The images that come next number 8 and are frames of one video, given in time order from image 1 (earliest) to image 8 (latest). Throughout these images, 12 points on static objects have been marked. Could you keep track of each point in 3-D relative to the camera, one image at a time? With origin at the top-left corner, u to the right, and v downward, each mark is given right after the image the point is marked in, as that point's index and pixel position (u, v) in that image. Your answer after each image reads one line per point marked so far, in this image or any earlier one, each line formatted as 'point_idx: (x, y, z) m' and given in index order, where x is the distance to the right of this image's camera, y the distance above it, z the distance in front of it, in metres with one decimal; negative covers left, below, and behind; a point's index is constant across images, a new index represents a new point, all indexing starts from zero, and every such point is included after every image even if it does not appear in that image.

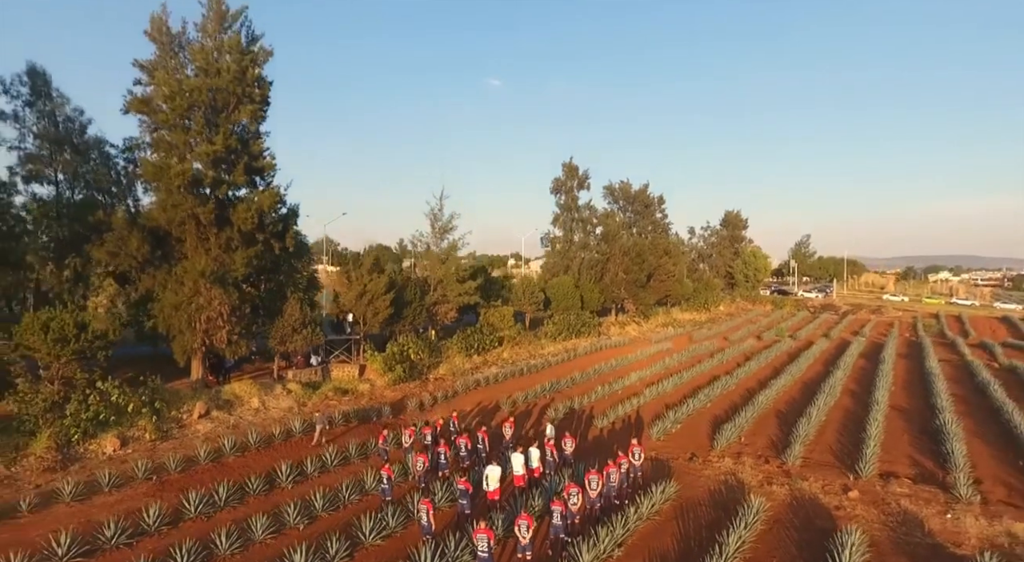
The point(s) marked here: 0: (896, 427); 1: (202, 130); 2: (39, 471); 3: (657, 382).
0: (+7.8, -3.0, +11.5) m
1: (-5.7, +2.7, +10.9) m
2: (-6.7, -2.7, +8.1) m
3: (+3.8, -2.7, +14.8) m
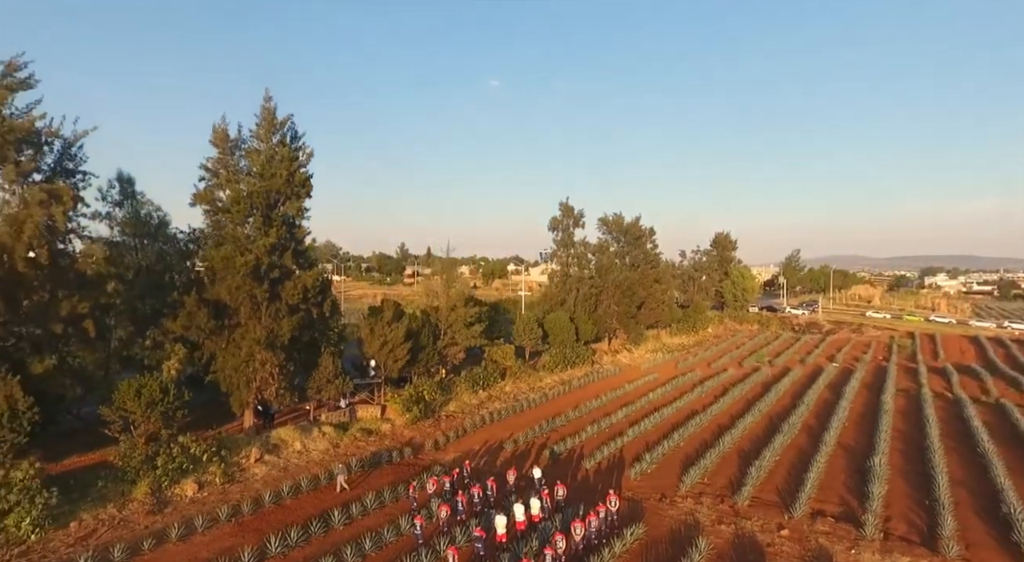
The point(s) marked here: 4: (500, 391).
0: (+7.8, -4.4, +13.6) m
1: (-5.7, +1.2, +13.0) m
2: (-6.6, -4.1, +10.2) m
3: (+3.9, -4.2, +16.9) m
4: (-0.4, -3.6, +19.0) m
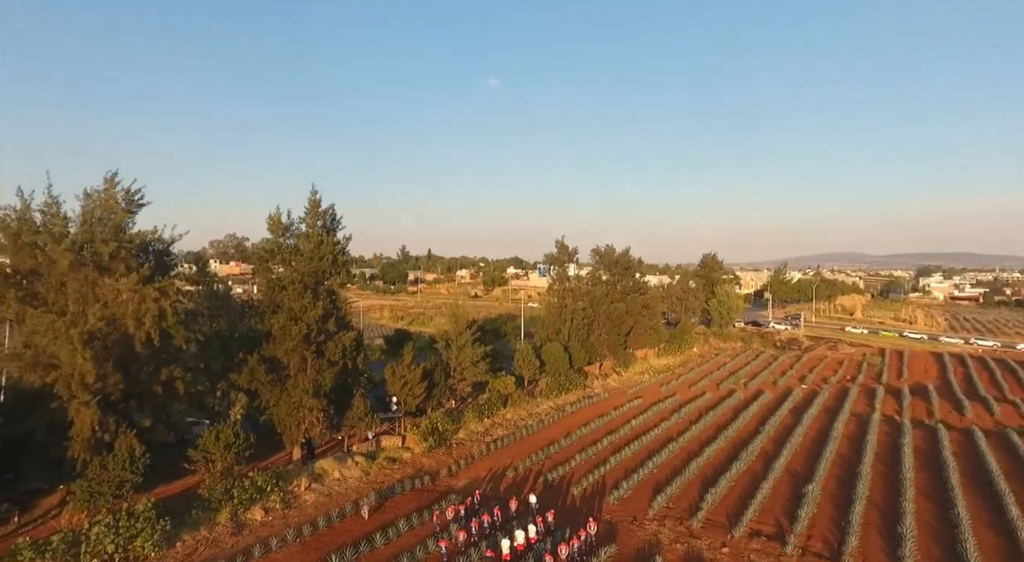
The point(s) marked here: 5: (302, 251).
0: (+7.9, -6.1, +16.6) m
1: (-5.7, -0.5, +15.9) m
2: (-6.6, -5.9, +13.1) m
3: (+3.9, -5.8, +19.9) m
4: (-0.4, -5.3, +22.0) m
5: (-5.9, +0.7, +16.4) m
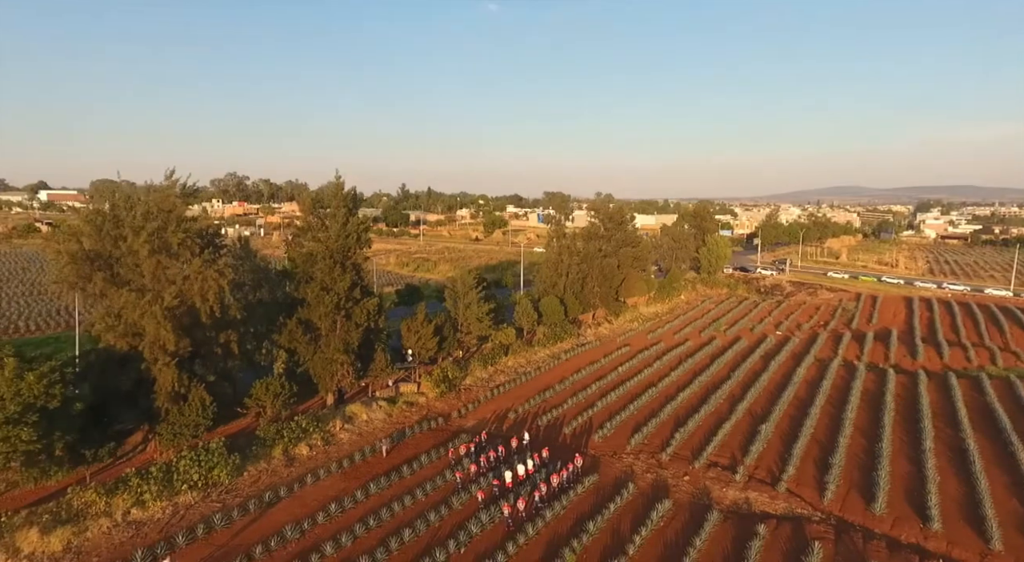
0: (+7.9, -5.1, +19.6) m
1: (-5.6, +0.4, +18.3) m
2: (-6.5, -5.3, +16.2) m
3: (+3.9, -4.4, +22.8) m
4: (-0.3, -3.7, +24.9) m
5: (-5.9, +1.6, +18.6) m
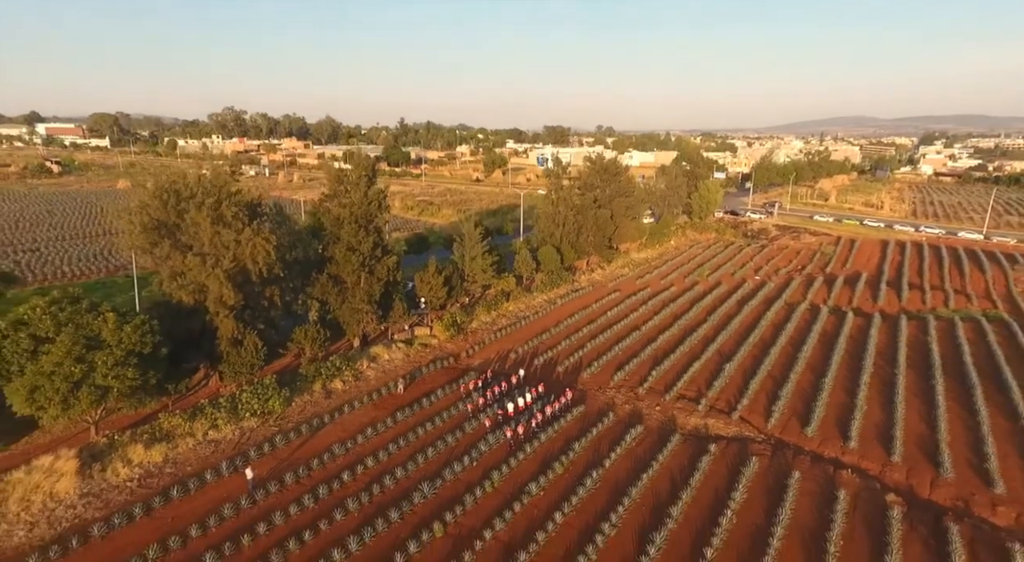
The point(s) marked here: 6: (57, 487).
0: (+8.0, -3.5, +22.9) m
1: (-5.6, +1.8, +21.0) m
2: (-6.5, -4.1, +19.5) m
3: (+4.0, -2.4, +26.0) m
4: (-0.3, -1.4, +27.9) m
5: (-5.8, +3.1, +21.1) m
6: (-11.1, -5.0, +13.8) m
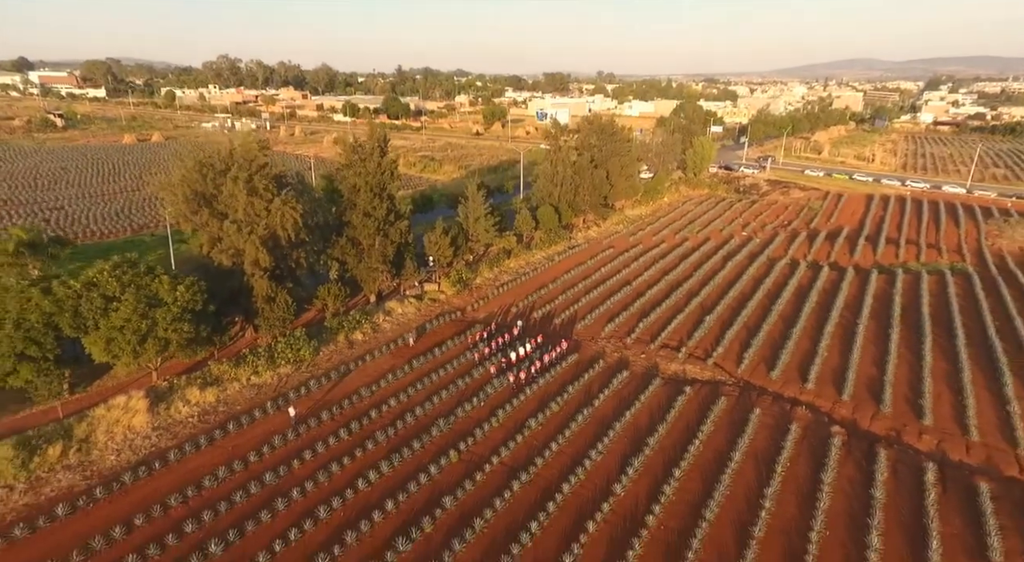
0: (+8.0, -1.7, +25.4) m
1: (-5.5, +3.3, +23.0) m
2: (-6.4, -2.6, +22.0) m
3: (+4.0, -0.4, +28.4) m
4: (-0.2, +0.8, +30.2) m
5: (-5.8, +4.7, +23.0) m
6: (-11.0, -4.1, +16.4) m
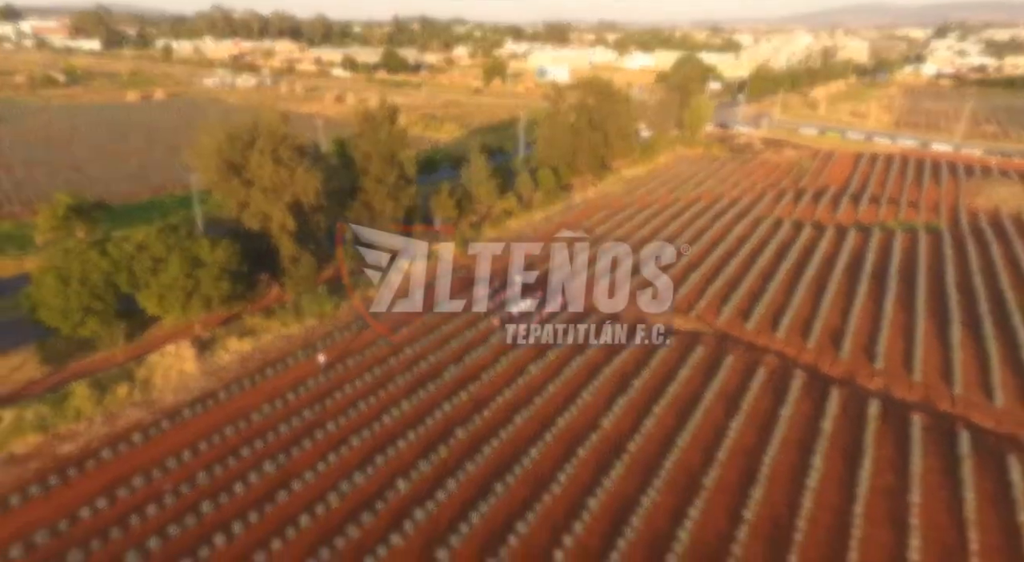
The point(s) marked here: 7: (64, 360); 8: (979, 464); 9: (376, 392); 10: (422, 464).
0: (+8.1, +0.3, +27.7) m
1: (-5.5, +5.1, +24.8) m
2: (-6.4, -0.9, +24.4) m
3: (+4.1, +1.9, +30.5) m
4: (-0.2, +3.2, +32.2) m
5: (-5.7, +6.4, +24.7) m
6: (-10.9, -2.9, +18.9) m
7: (-14.7, -2.6, +18.5) m
8: (+13.0, -5.1, +15.7) m
9: (-4.5, -3.7, +18.8) m
10: (-2.5, -5.0, +15.5) m
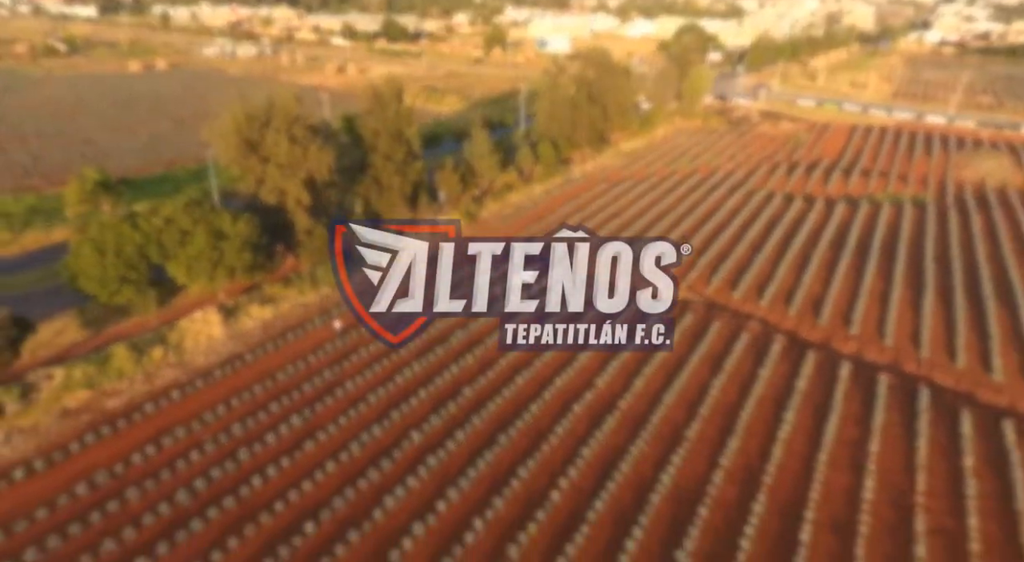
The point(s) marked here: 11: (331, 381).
0: (+8.2, +1.8, +29.1) m
1: (-5.4, +6.4, +26.0) m
2: (-6.3, +0.4, +25.9) m
3: (+4.2, +3.5, +31.9) m
4: (-0.1, +4.9, +33.5) m
5: (-5.7, +7.7, +25.8) m
6: (-10.8, -1.8, +20.5) m
7: (-14.6, -1.6, +20.1) m
8: (+13.0, -4.2, +17.4) m
9: (-4.5, -2.6, +20.4) m
10: (-2.4, -4.2, +17.2) m
11: (-6.1, -3.3, +19.0) m
